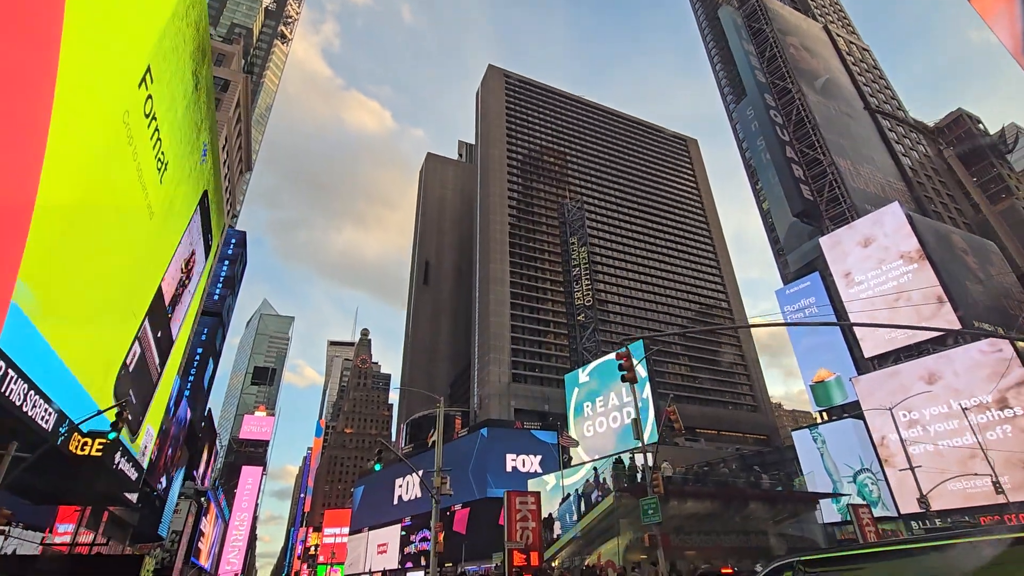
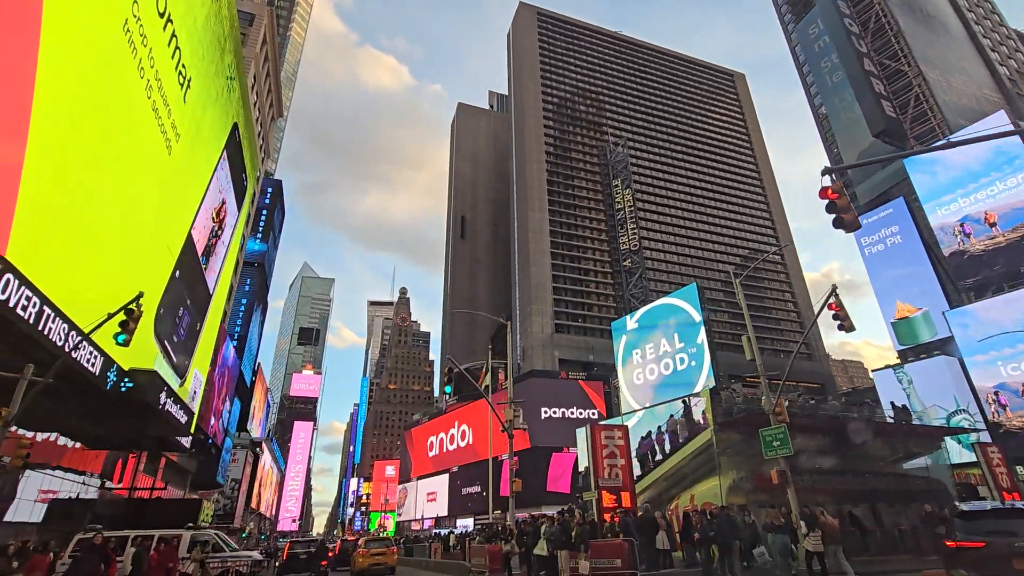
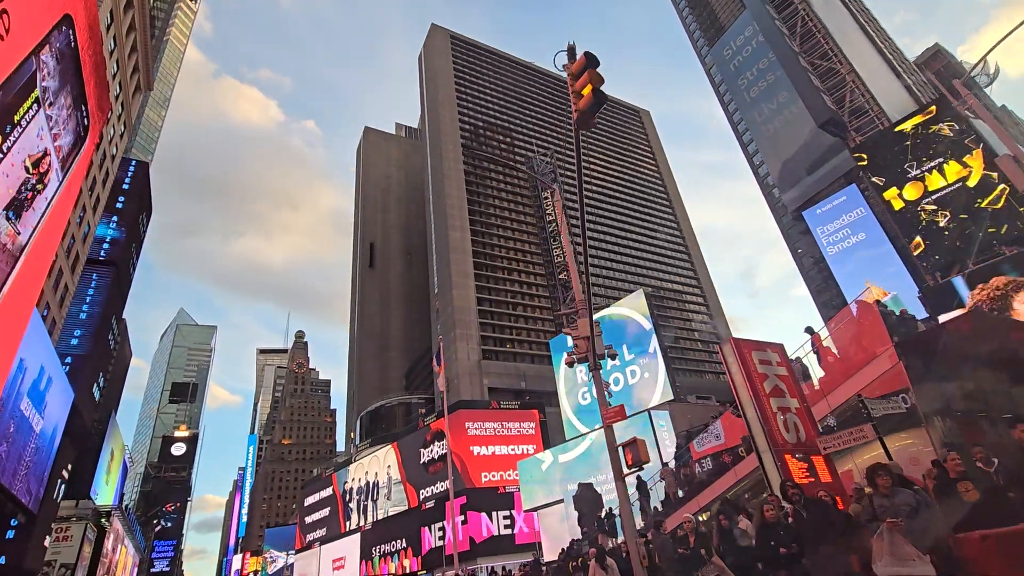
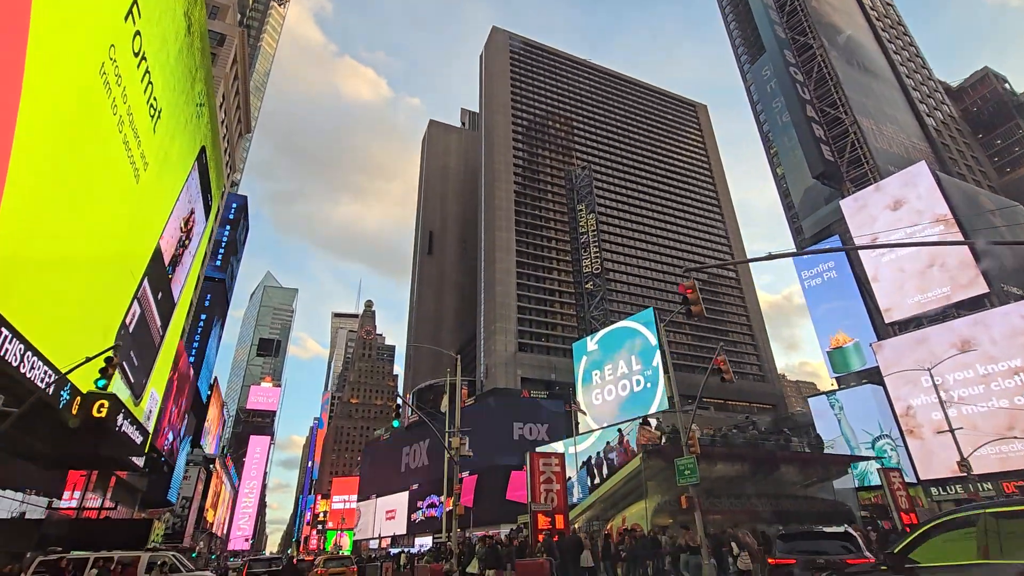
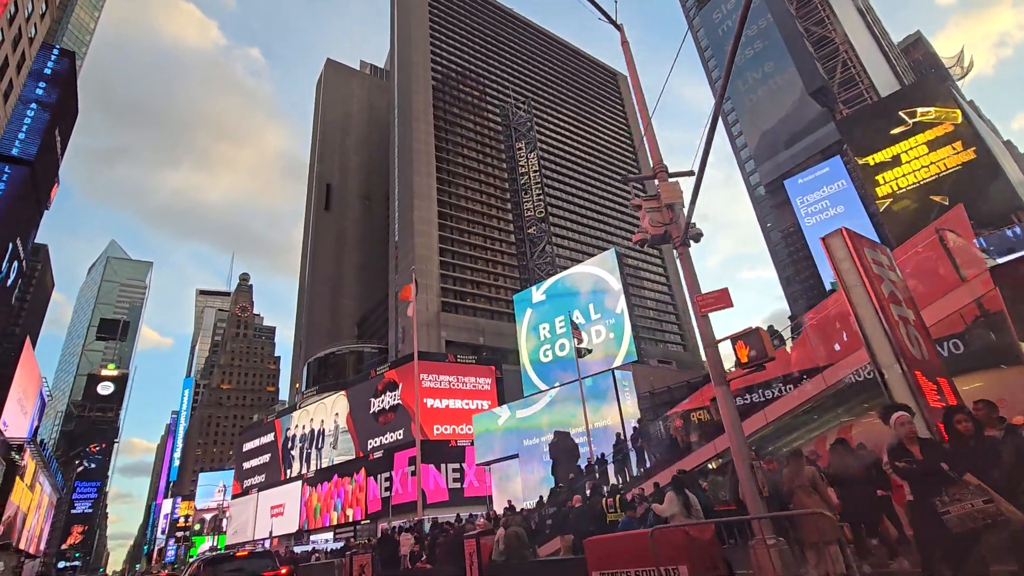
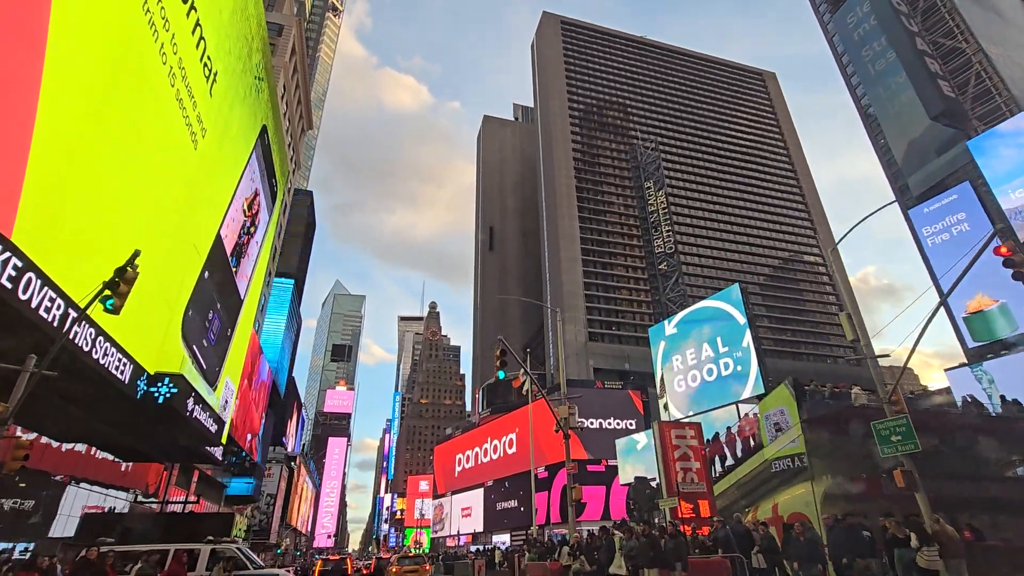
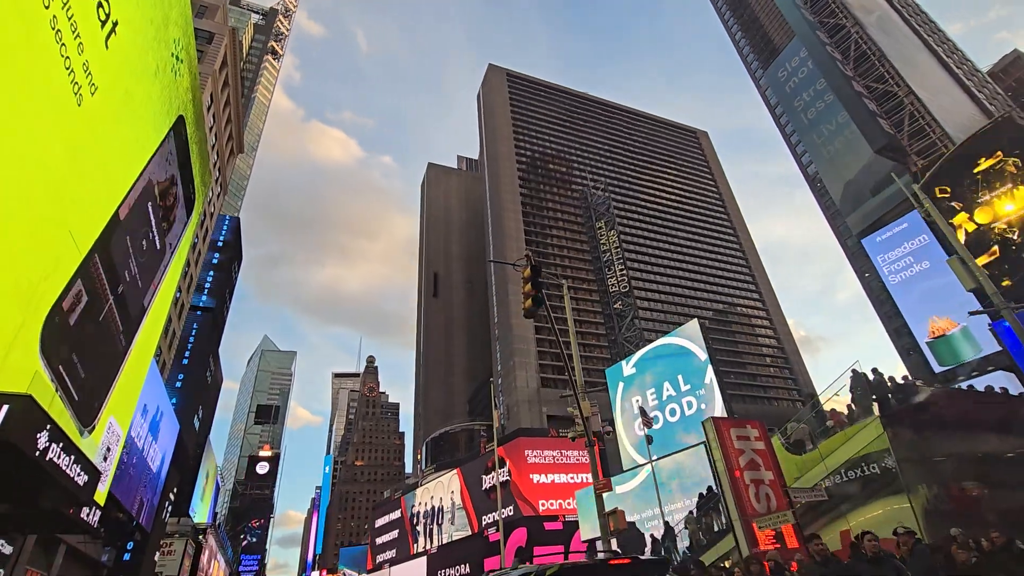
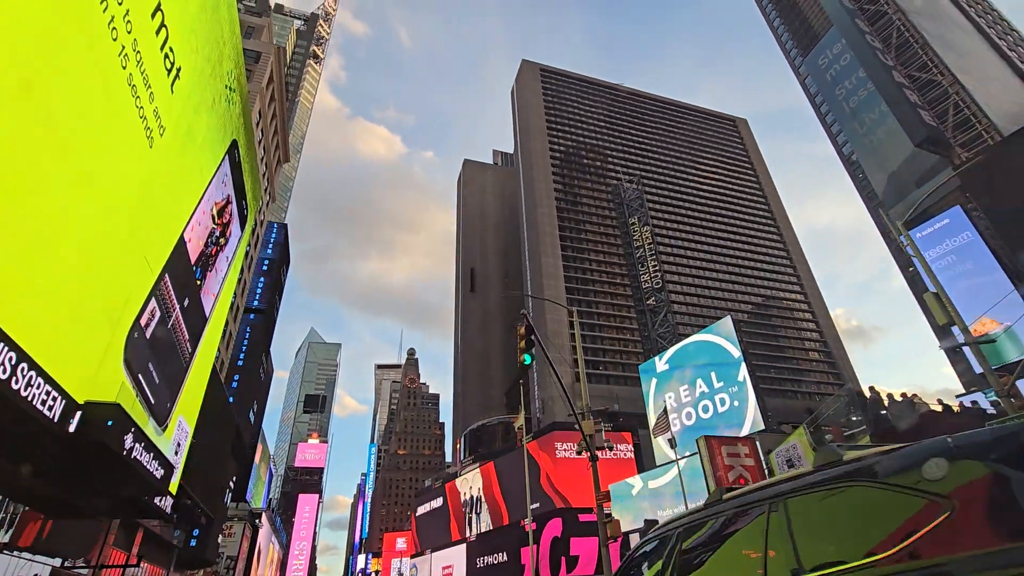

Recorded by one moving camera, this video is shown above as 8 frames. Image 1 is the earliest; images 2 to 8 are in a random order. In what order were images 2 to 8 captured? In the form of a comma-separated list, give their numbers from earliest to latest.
4, 2, 6, 8, 7, 3, 5
